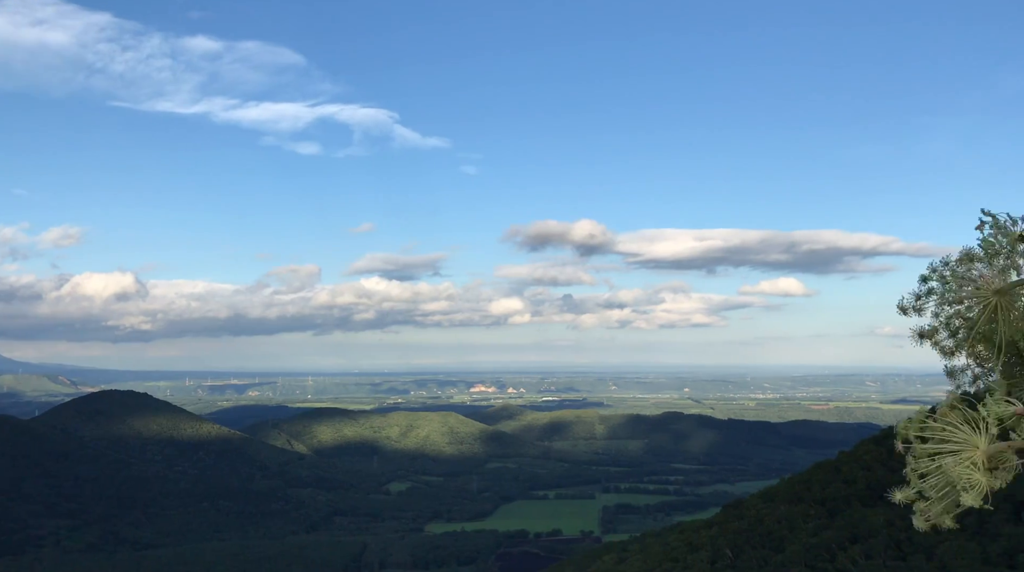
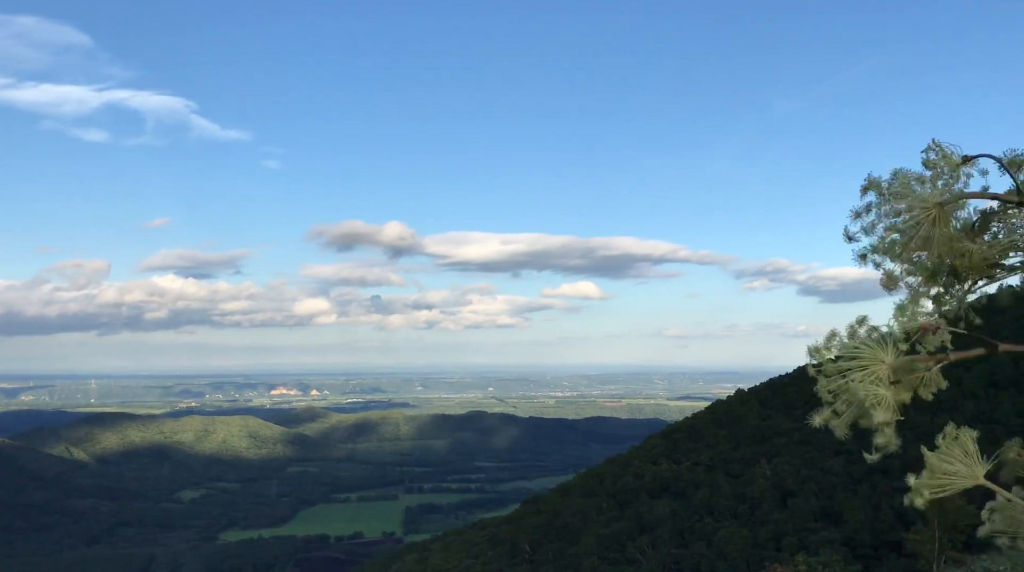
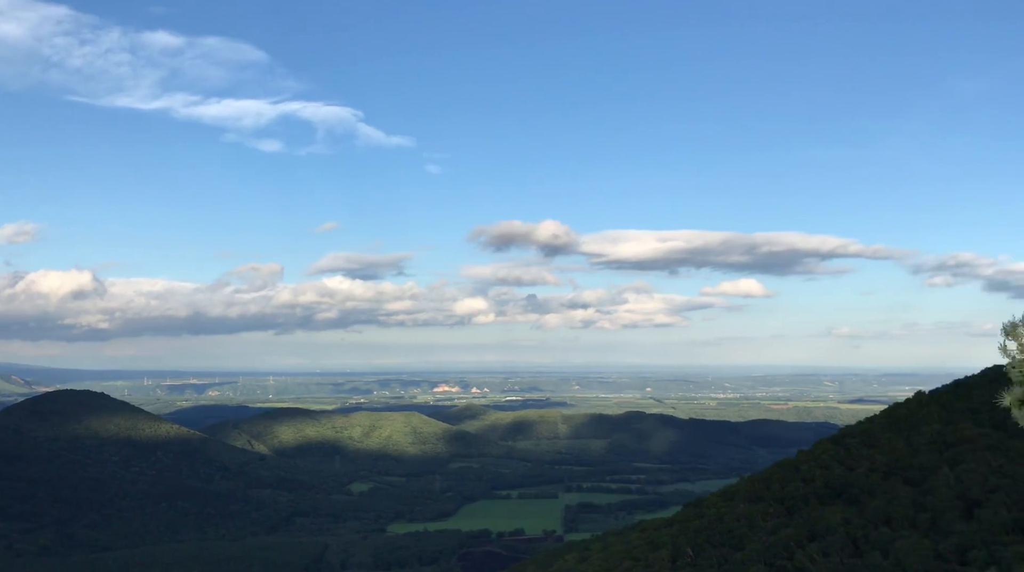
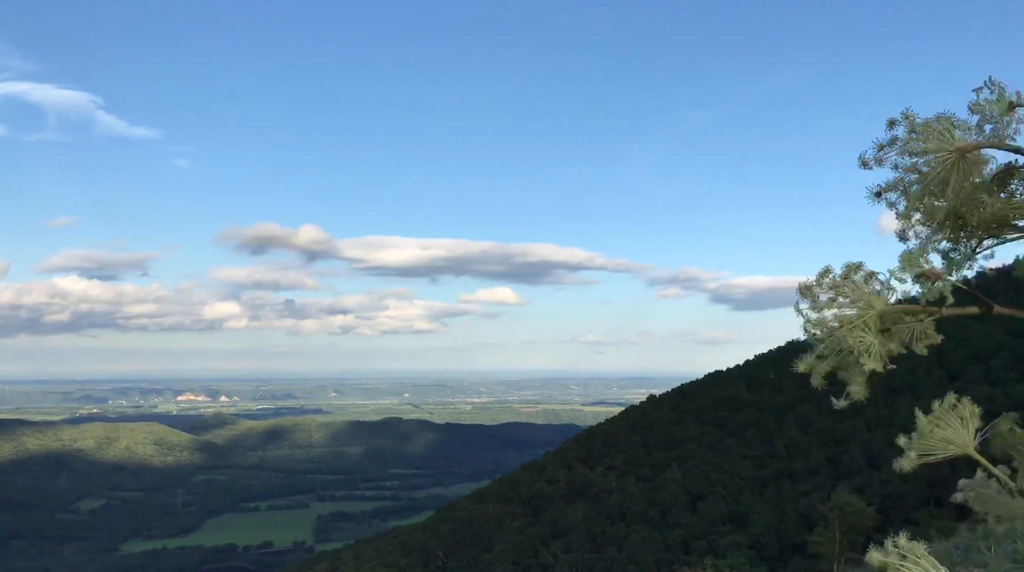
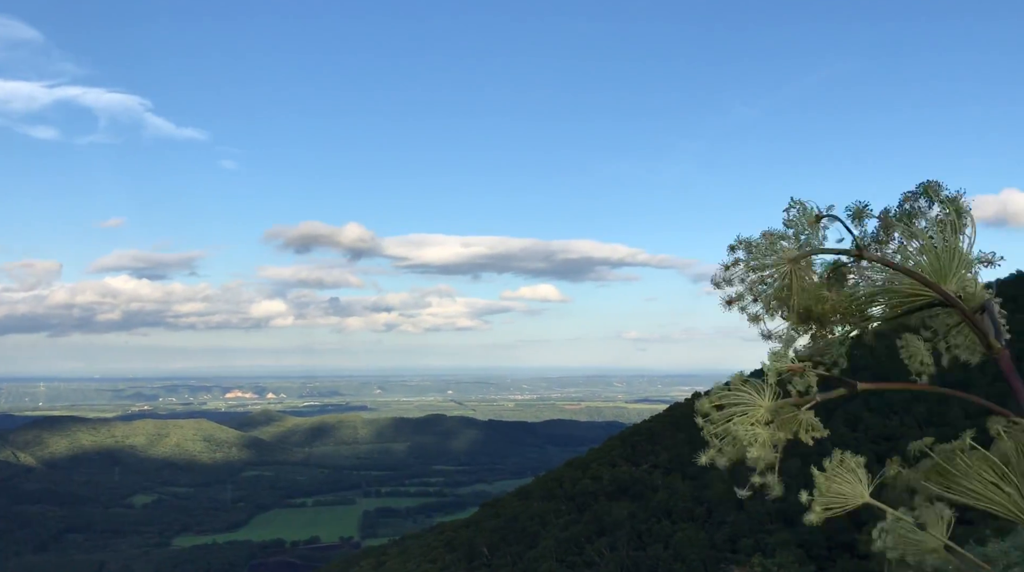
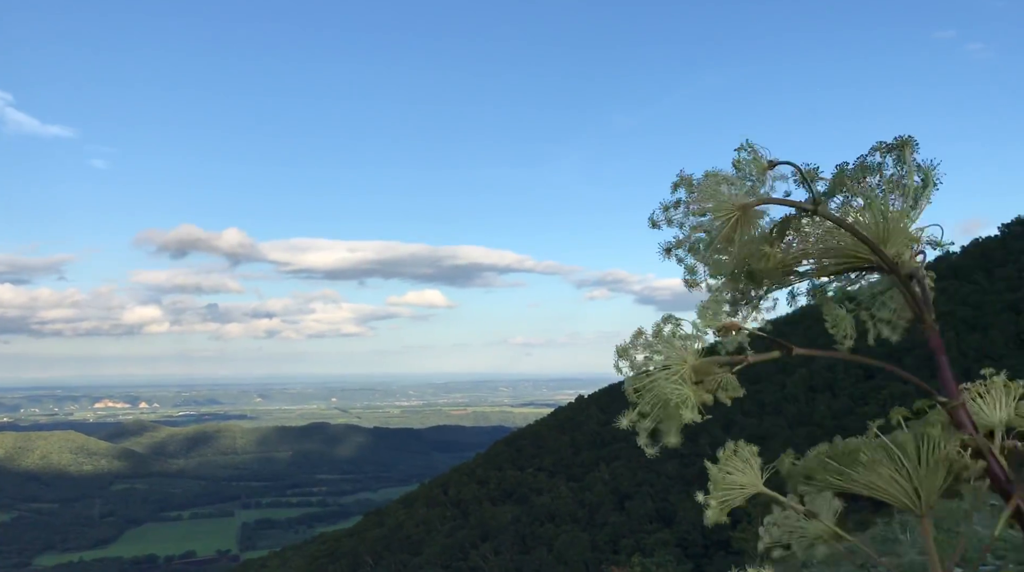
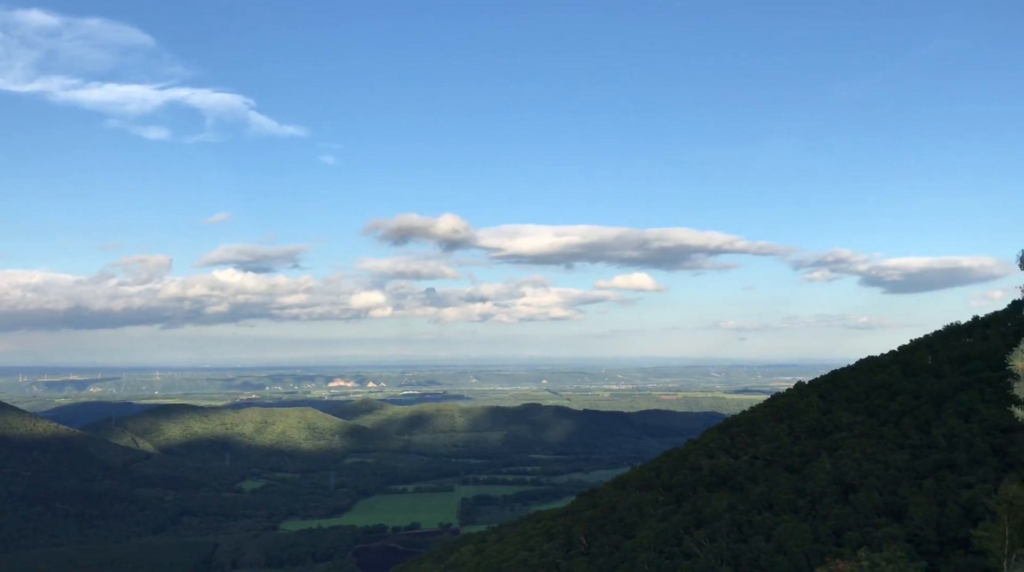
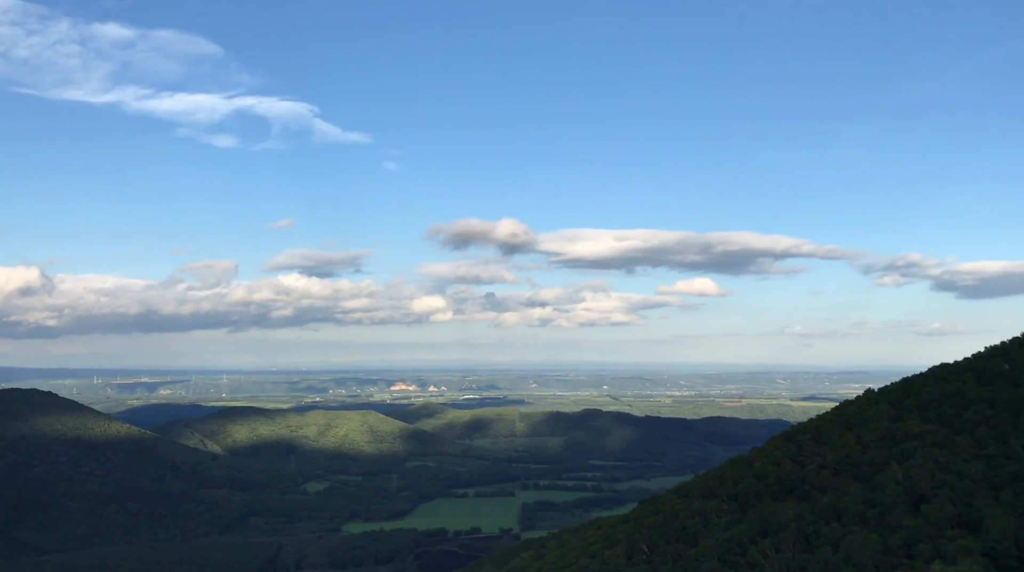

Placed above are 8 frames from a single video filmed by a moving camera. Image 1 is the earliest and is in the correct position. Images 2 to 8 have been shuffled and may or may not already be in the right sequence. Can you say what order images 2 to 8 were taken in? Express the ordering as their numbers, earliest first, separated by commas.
3, 8, 7, 2, 5, 4, 6
